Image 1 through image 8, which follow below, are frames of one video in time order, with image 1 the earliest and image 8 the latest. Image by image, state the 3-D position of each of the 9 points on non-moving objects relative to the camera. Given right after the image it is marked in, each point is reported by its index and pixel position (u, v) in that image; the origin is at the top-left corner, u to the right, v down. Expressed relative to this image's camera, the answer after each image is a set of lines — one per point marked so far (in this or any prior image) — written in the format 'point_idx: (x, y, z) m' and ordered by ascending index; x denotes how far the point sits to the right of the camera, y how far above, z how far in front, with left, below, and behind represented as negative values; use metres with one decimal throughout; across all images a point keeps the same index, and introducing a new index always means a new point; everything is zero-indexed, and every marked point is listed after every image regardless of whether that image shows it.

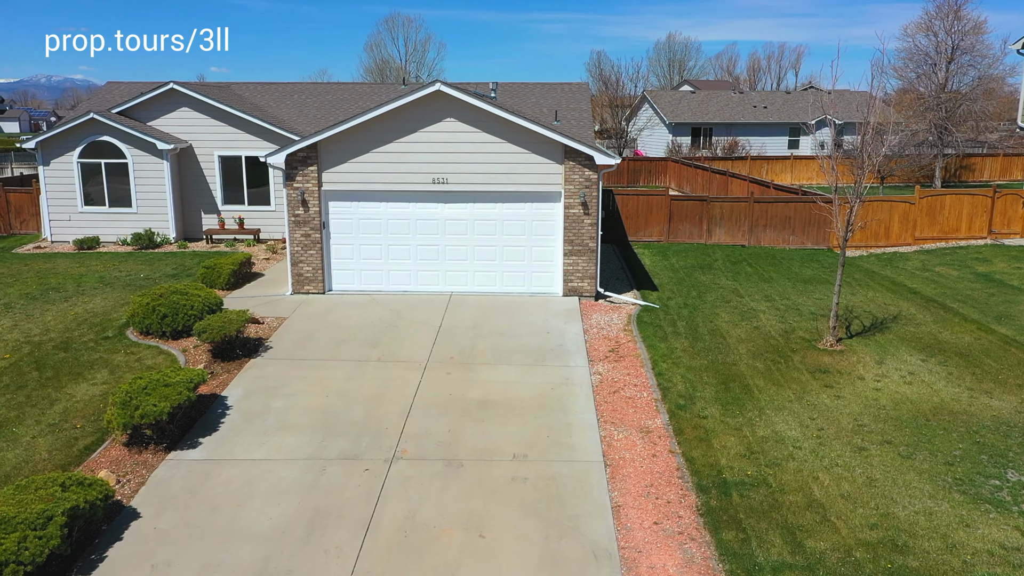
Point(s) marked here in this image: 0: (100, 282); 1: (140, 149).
0: (-7.7, +0.1, +15.6) m
1: (-8.6, +3.2, +19.2) m
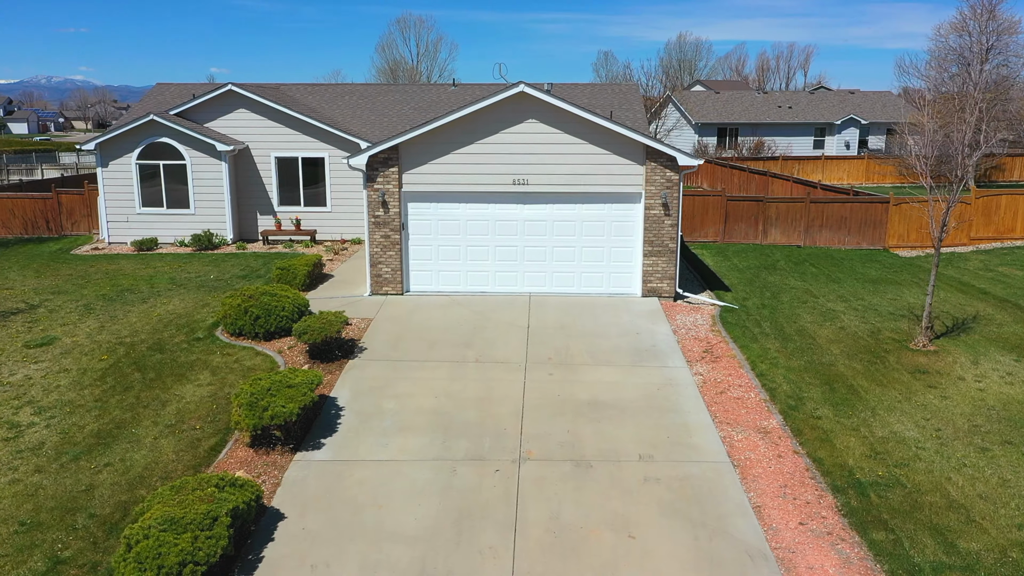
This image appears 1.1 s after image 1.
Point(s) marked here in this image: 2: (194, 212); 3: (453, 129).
0: (-6.4, +0.1, +15.6) m
1: (-7.3, +3.2, +19.2) m
2: (-7.5, +1.8, +19.7) m
3: (-1.0, +2.6, +13.6) m
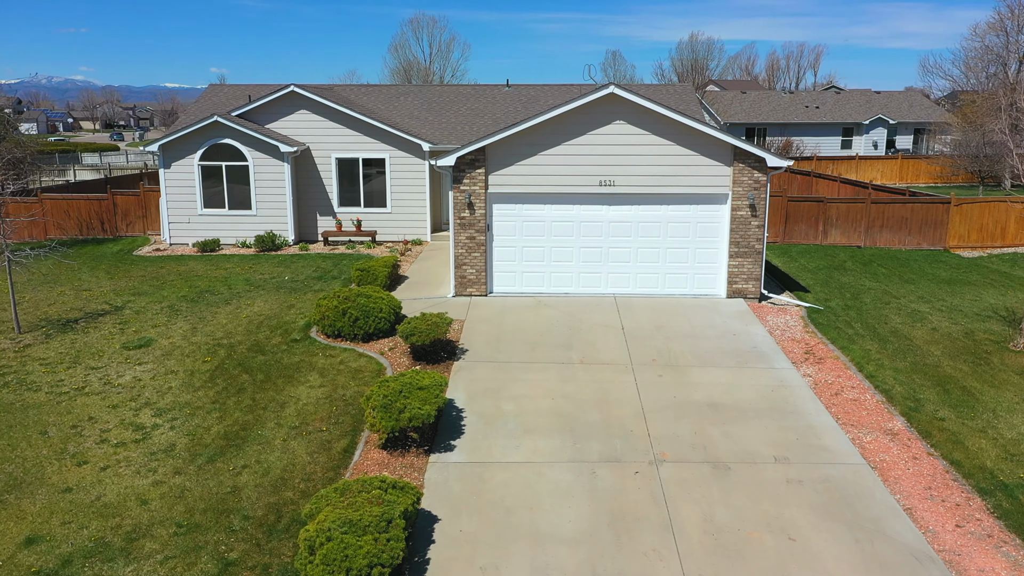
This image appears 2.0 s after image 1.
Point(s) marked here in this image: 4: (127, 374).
0: (-4.9, +0.1, +15.7) m
1: (-5.8, +3.2, +19.3) m
2: (-6.1, +1.8, +19.7) m
3: (+0.5, +2.6, +13.6) m
4: (-5.1, -1.1, +11.2) m
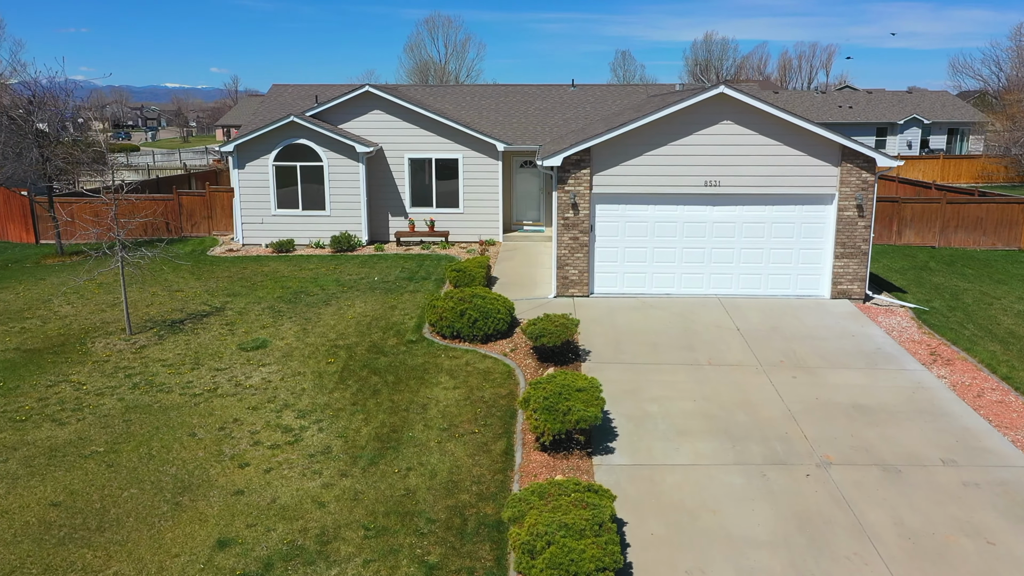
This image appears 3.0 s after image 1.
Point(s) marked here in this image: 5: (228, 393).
0: (-3.2, +0.1, +15.6) m
1: (-4.1, +3.2, +19.3) m
2: (-4.3, +1.8, +19.7) m
3: (+2.2, +2.5, +13.5) m
4: (-3.4, -1.2, +11.1) m
5: (-3.6, -1.3, +10.6) m
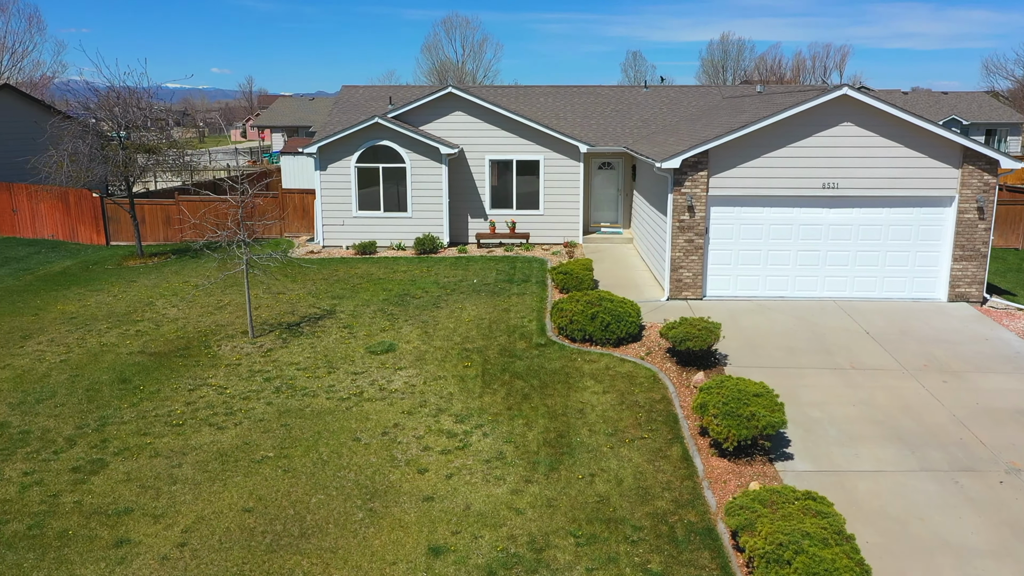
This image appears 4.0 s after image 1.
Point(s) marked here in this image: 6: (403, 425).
0: (-1.3, 0.0, +15.6) m
1: (-2.1, +3.1, +19.2) m
2: (-2.4, +1.7, +19.6) m
3: (+4.1, +2.5, +13.4) m
4: (-1.5, -1.2, +11.1) m
5: (-1.7, -1.4, +10.5) m
6: (-1.3, -1.6, +9.7) m
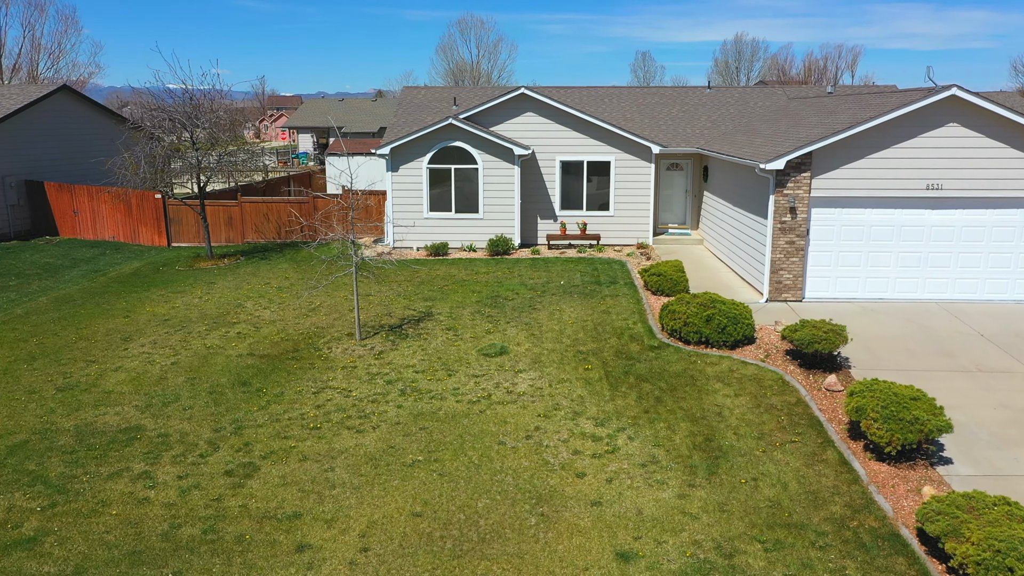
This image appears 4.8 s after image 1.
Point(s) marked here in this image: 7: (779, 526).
0: (+0.4, 0.0, +15.5) m
1: (-0.5, +3.1, +19.1) m
2: (-0.7, +1.7, +19.6) m
3: (+5.7, +2.5, +13.3) m
4: (+0.1, -1.2, +11.0) m
5: (-0.1, -1.4, +10.4) m
6: (+0.4, -1.6, +9.6) m
7: (+2.4, -2.2, +7.6) m
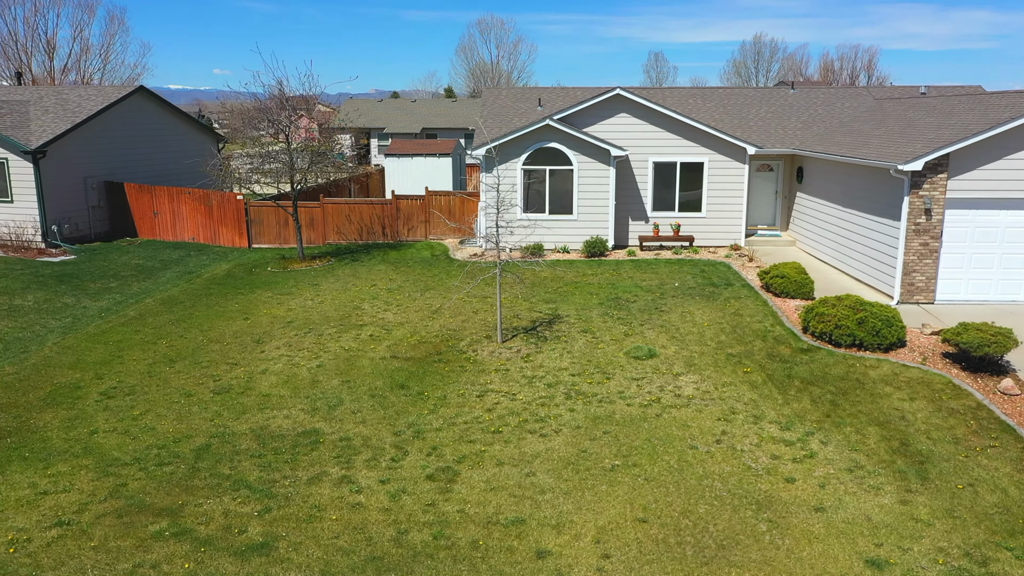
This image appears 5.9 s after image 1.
0: (+2.5, -0.1, +15.4) m
1: (+1.7, +3.0, +19.0) m
2: (+1.5, +1.6, +19.5) m
3: (+7.9, +2.4, +13.2) m
4: (+2.2, -1.3, +10.9) m
5: (+2.1, -1.4, +10.3) m
6: (+2.5, -1.7, +9.5) m
7: (+4.5, -2.2, +7.5) m
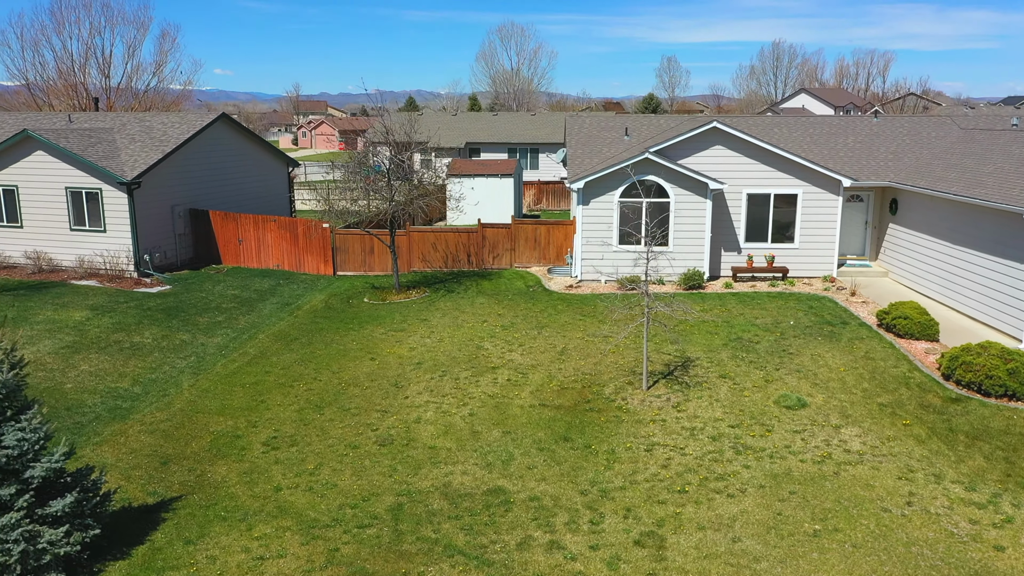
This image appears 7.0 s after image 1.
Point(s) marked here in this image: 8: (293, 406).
0: (+4.8, -0.8, +15.5) m
1: (+4.0, +2.3, +19.2) m
2: (+3.7, +0.9, +19.6) m
3: (+10.1, +1.7, +13.3) m
4: (+4.4, -2.0, +11.0) m
5: (+4.2, -2.2, +10.5) m
6: (+4.7, -2.4, +9.6) m
7: (+6.7, -2.9, +7.6) m
8: (-3.4, -1.8, +12.9) m
